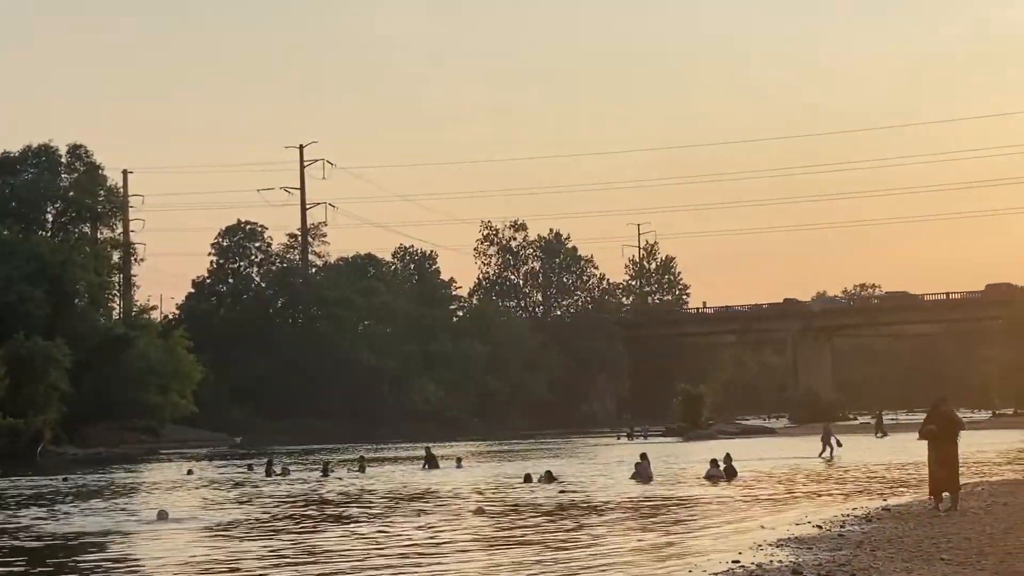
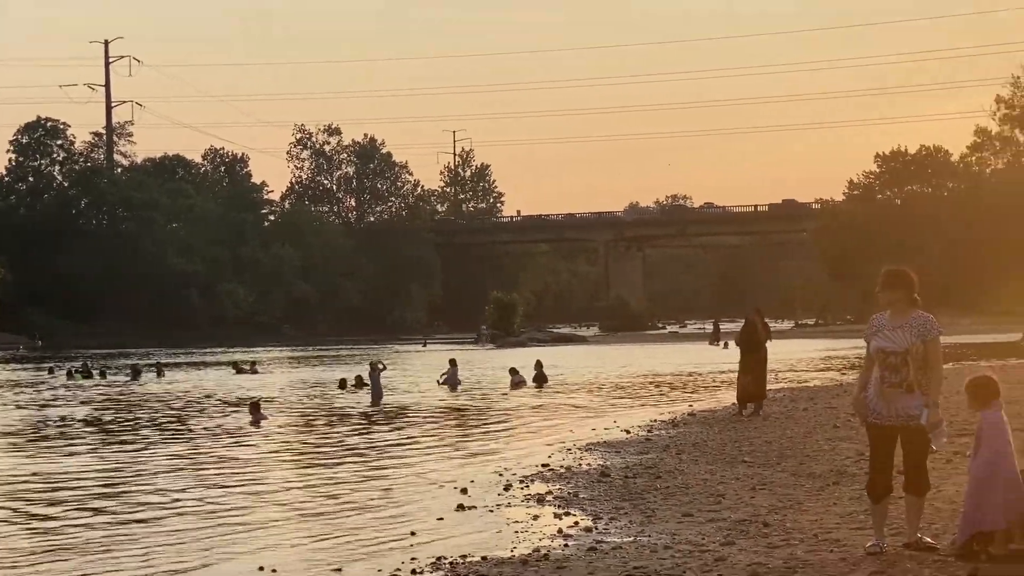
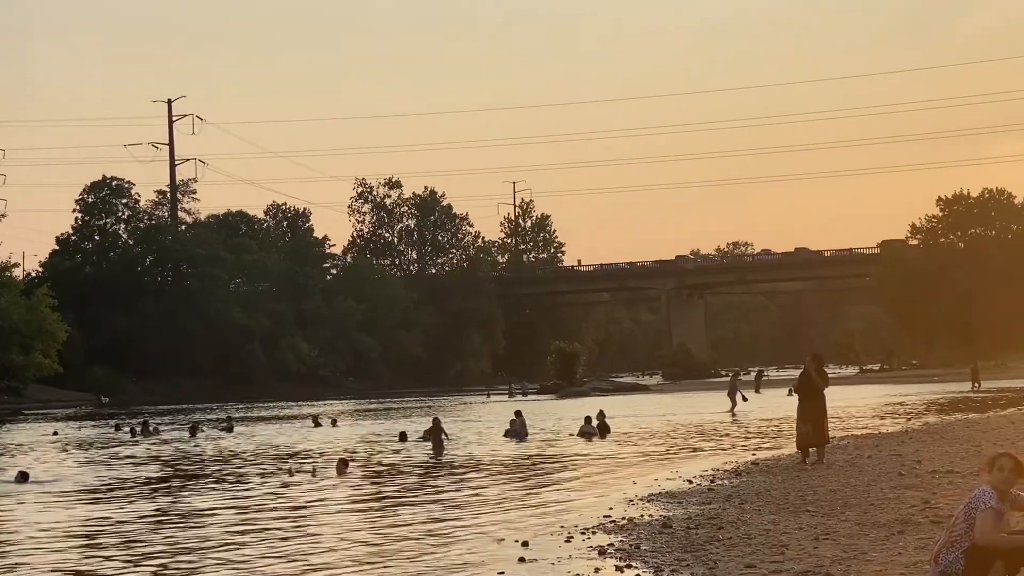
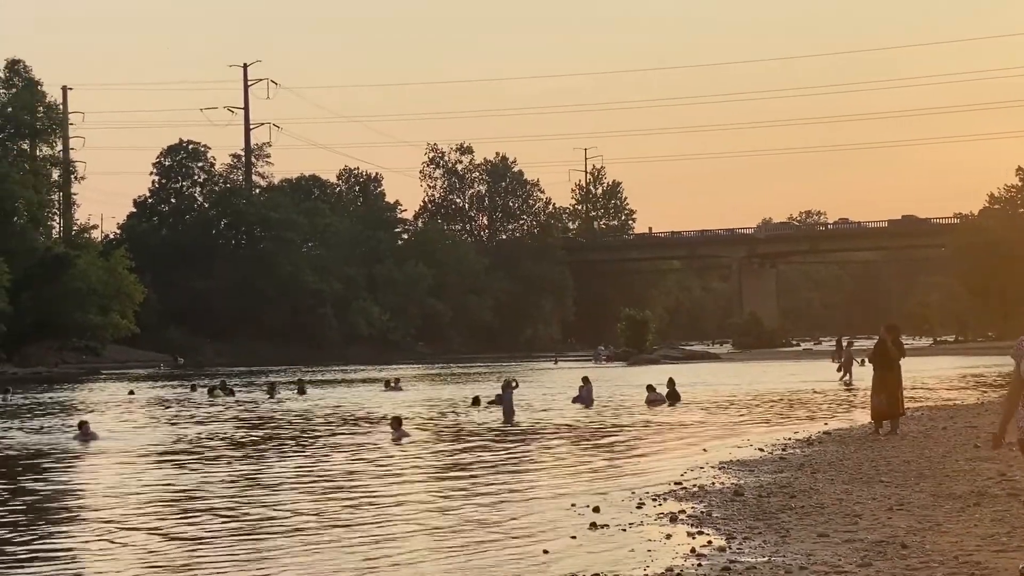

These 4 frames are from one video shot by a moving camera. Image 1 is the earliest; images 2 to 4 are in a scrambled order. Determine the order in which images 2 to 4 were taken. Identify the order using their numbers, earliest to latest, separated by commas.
3, 4, 2
